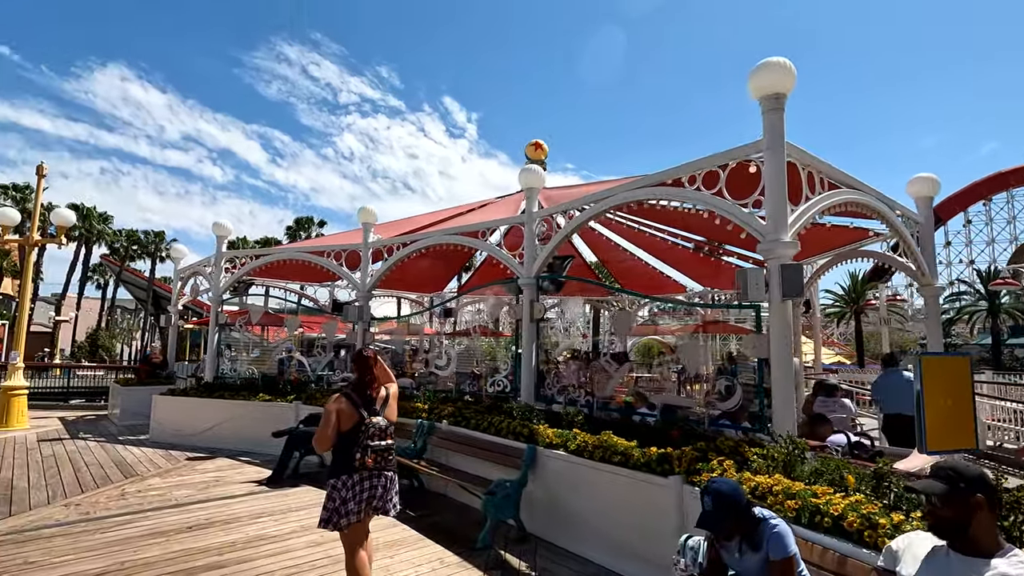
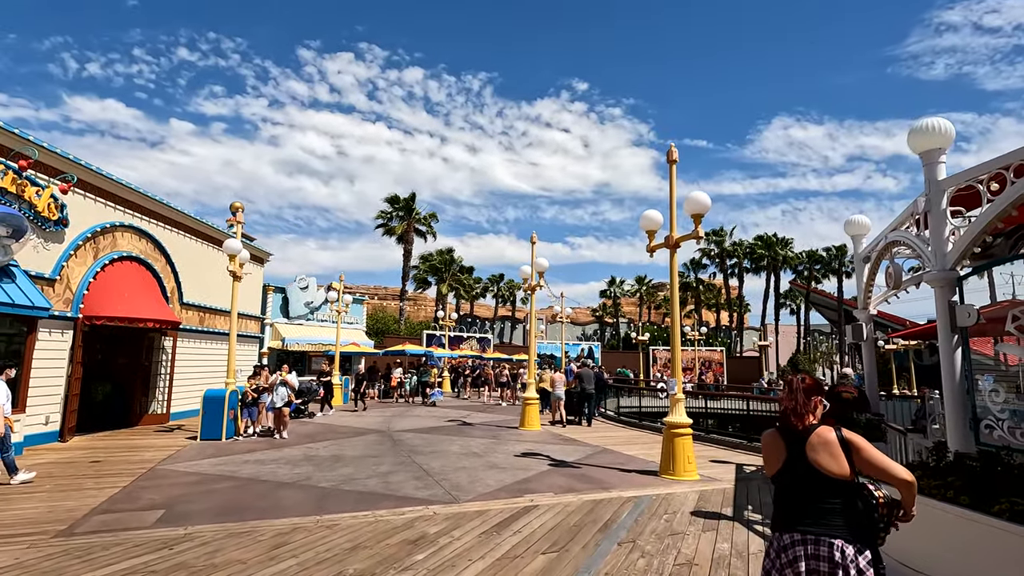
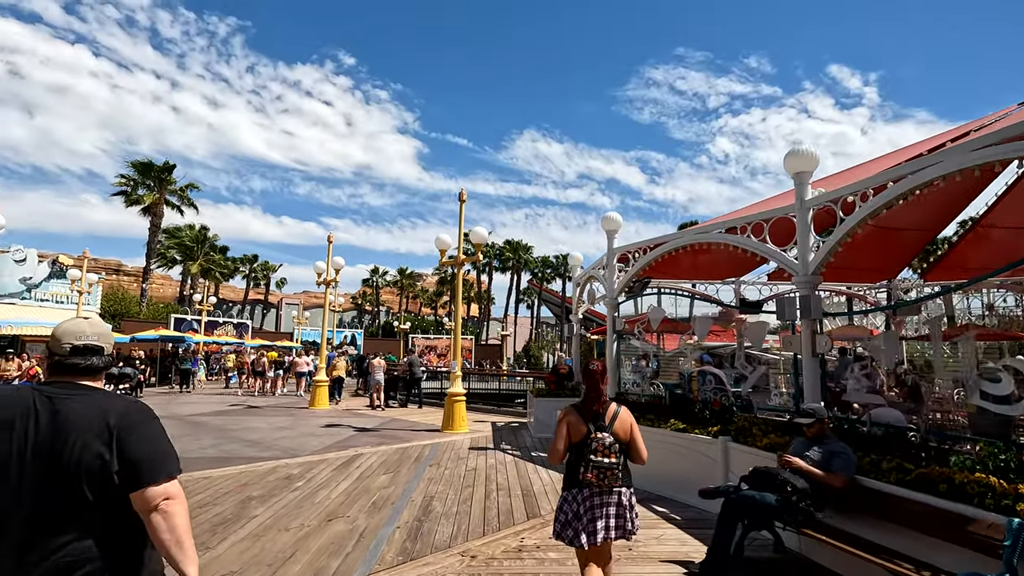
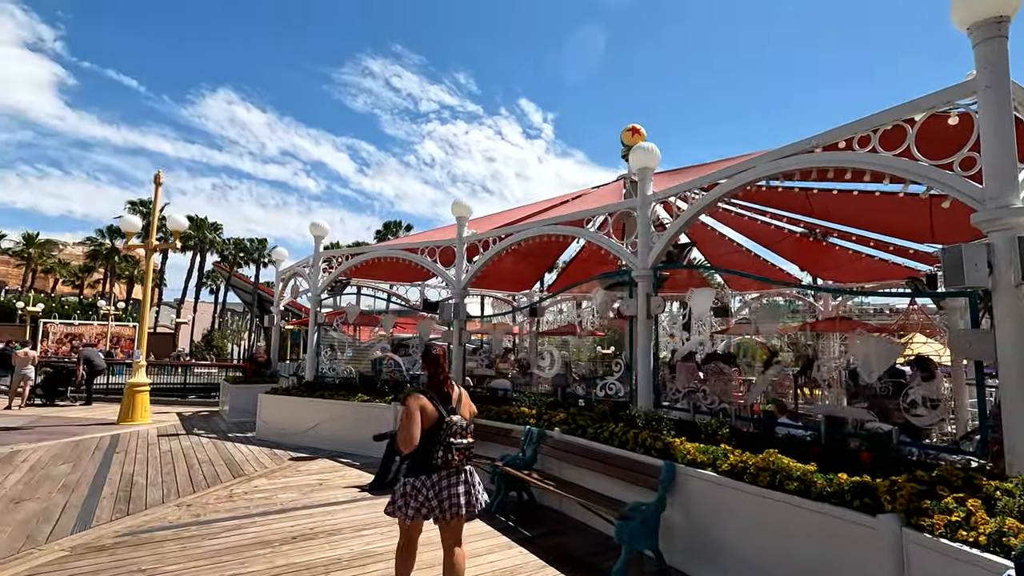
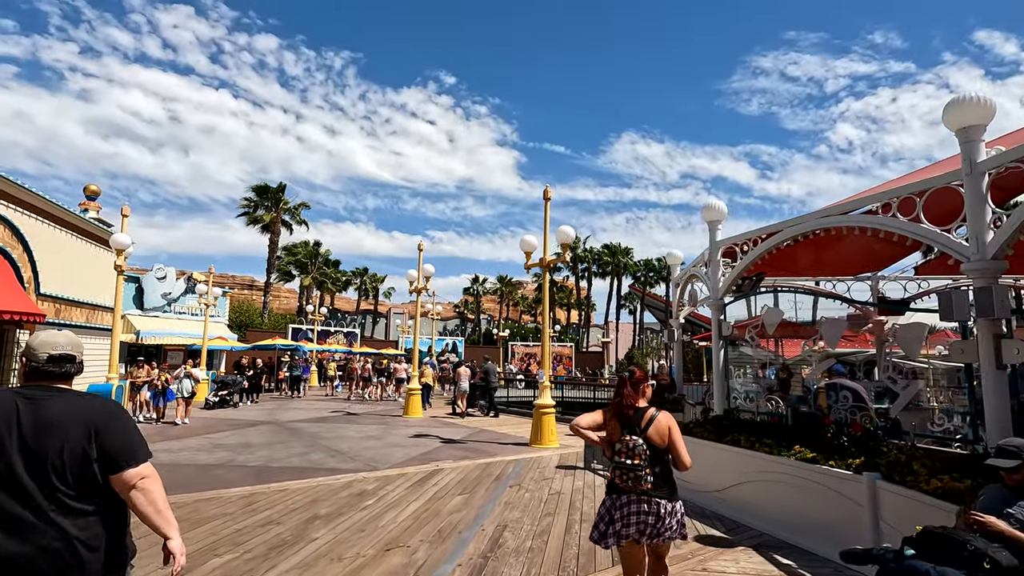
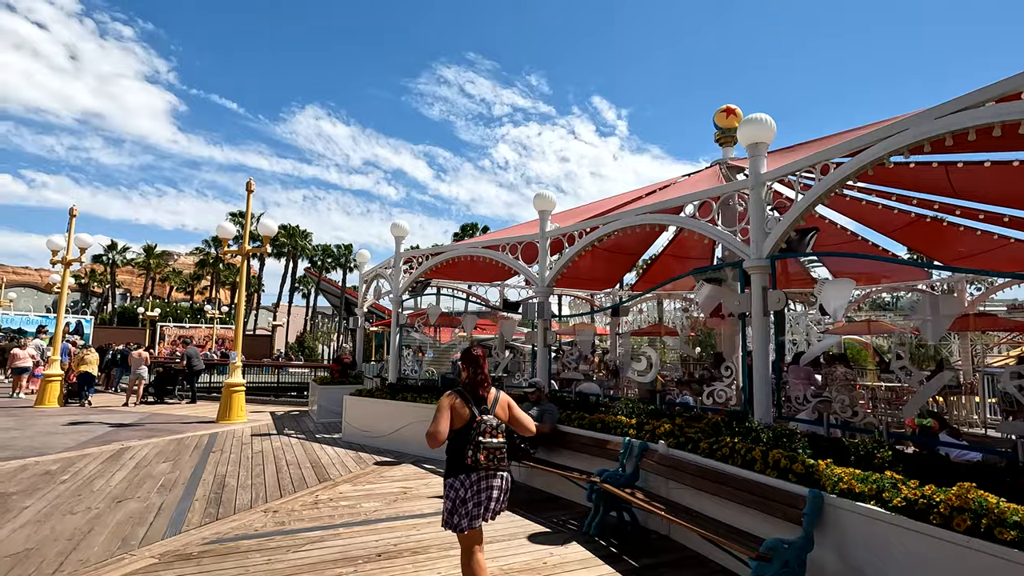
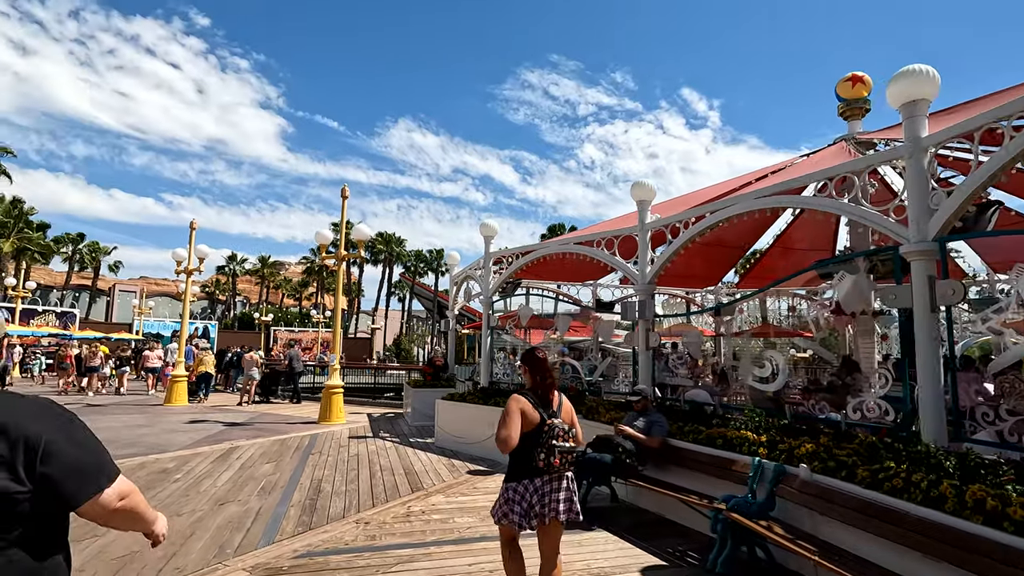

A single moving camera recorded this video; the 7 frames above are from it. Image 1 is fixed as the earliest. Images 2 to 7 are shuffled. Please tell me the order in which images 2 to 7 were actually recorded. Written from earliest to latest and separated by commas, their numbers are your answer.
4, 6, 7, 3, 5, 2
